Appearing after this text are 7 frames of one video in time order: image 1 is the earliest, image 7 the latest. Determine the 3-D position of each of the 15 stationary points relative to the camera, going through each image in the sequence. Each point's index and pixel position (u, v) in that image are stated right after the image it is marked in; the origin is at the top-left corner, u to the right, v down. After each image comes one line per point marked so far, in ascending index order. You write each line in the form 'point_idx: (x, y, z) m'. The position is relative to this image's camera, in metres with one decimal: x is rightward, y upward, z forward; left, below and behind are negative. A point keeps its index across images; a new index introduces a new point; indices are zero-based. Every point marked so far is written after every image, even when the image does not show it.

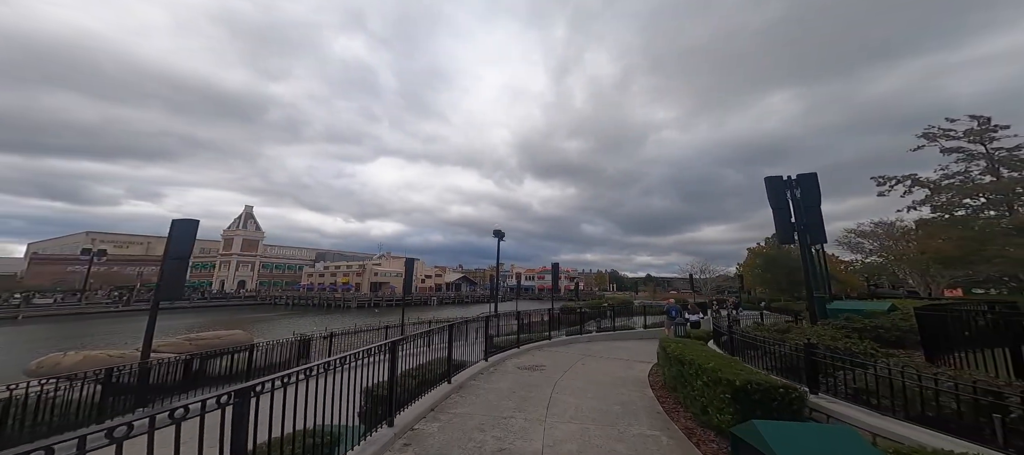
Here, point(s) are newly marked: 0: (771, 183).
0: (+6.9, +1.0, +9.2) m
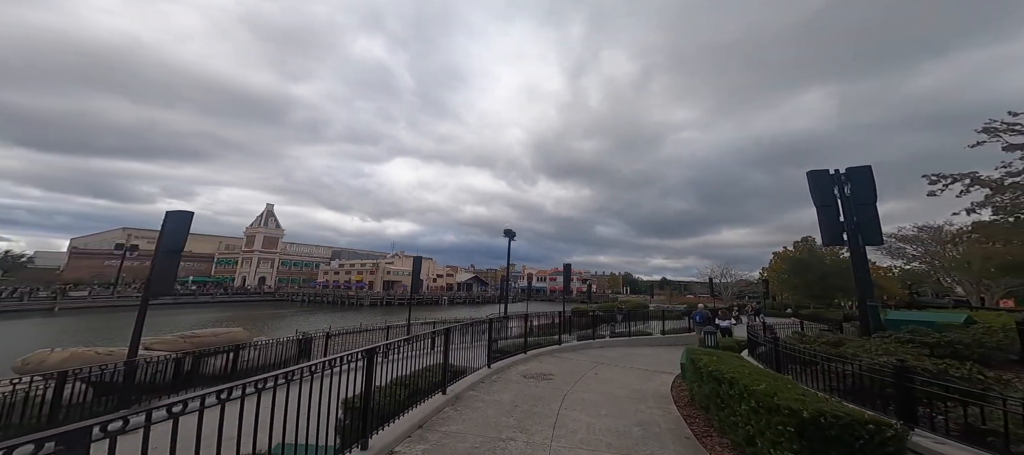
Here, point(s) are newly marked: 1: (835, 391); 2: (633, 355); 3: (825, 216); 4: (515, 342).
0: (+7.0, +1.1, +8.1) m
1: (+4.0, -2.0, +4.4) m
2: (+4.1, -4.4, +12.2) m
3: (+7.2, +0.2, +8.0) m
4: (0.0, -3.5, +10.8) m
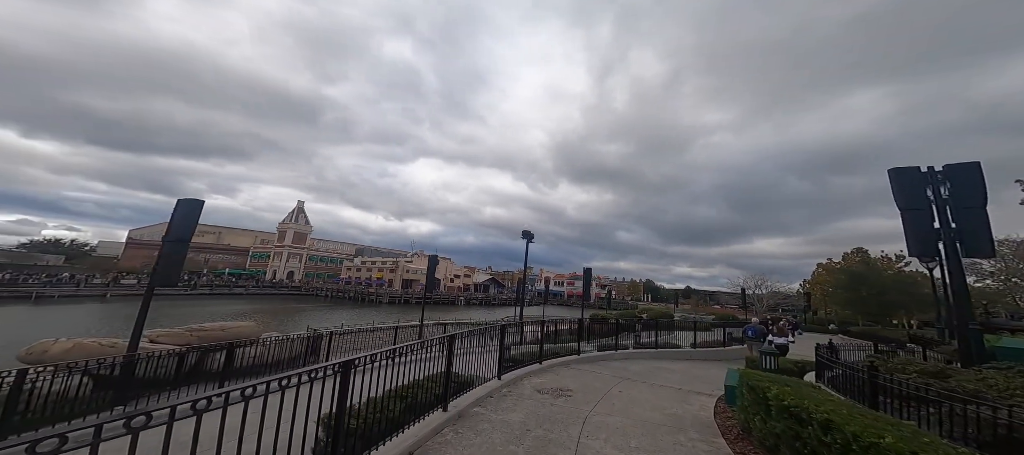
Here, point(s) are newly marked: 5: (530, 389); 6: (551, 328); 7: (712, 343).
0: (+7.4, +1.0, +6.8) m
1: (+4.1, -2.0, +3.2) m
2: (+4.6, -4.4, +11.0) m
3: (+7.5, +0.2, +6.7) m
4: (+0.4, -3.4, +9.8) m
5: (+0.3, -3.3, +7.2) m
6: (+1.3, -3.2, +11.4) m
7: (+9.7, -5.4, +16.8) m
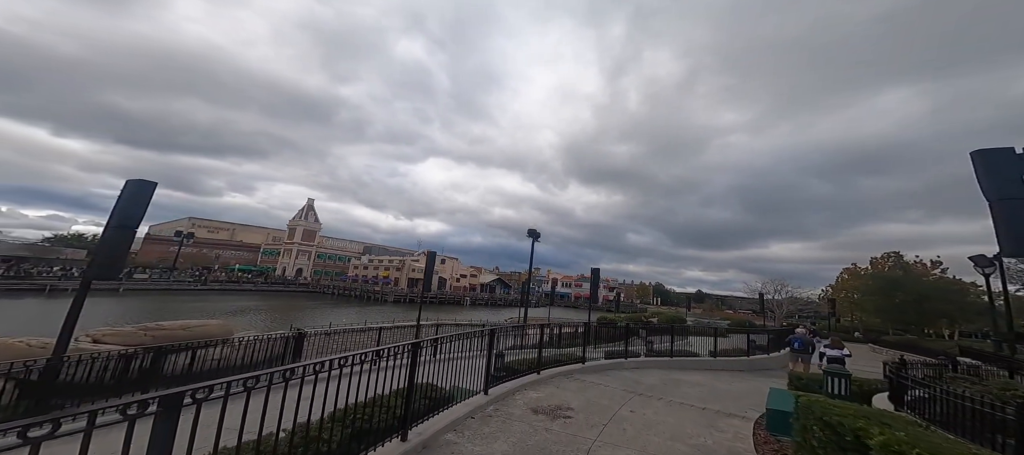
0: (+7.3, +1.2, +5.3) m
1: (+3.8, -1.8, +1.9) m
2: (+4.5, -4.2, +9.6) m
3: (+7.4, +0.3, +5.2) m
4: (+0.3, -3.1, +8.5) m
5: (+0.1, -3.0, +6.0) m
6: (+1.2, -3.0, +10.2) m
7: (+9.7, -5.3, +15.3) m
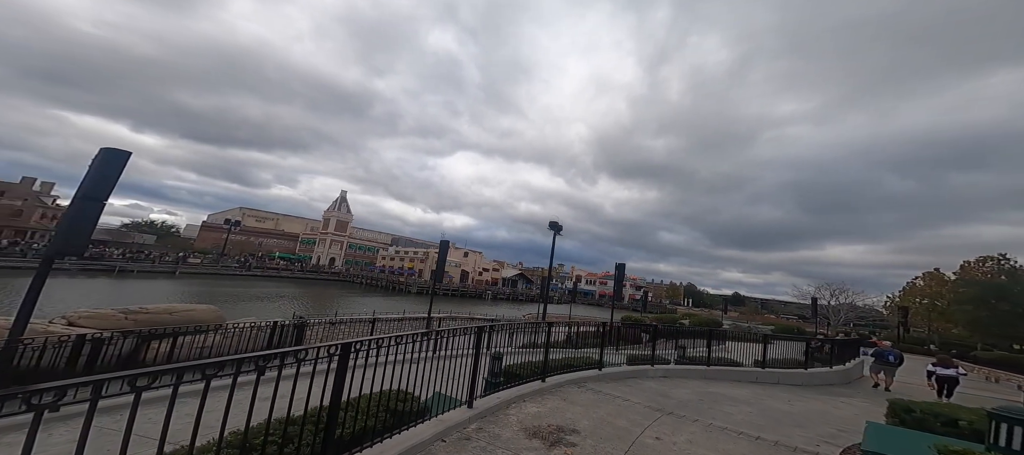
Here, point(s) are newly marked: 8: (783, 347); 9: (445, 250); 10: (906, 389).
0: (+7.1, +1.5, +3.4) m
1: (+3.4, -1.5, +0.3) m
2: (+4.6, -3.9, +8.0) m
3: (+7.2, +0.6, +3.3) m
4: (+0.4, -2.7, +7.2) m
5: (0.0, -2.6, +4.7) m
6: (+1.4, -2.6, +8.8) m
7: (+10.2, -5.0, +13.2) m
8: (+10.1, -4.4, +13.2) m
9: (-3.5, -1.3, +19.3) m
10: (+17.0, -6.9, +15.5) m
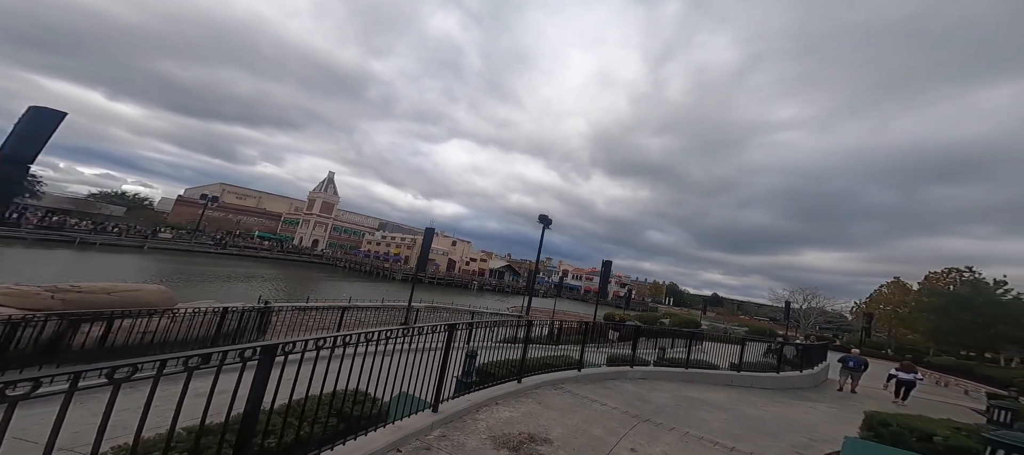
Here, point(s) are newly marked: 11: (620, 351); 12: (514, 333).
0: (+6.9, +1.2, +3.2) m
1: (+3.2, -1.7, 0.0) m
2: (+4.0, -3.9, +7.8) m
3: (+7.0, +0.3, +3.1) m
4: (-0.1, -2.6, +6.9) m
5: (-0.4, -2.5, +4.3) m
6: (+0.8, -2.4, +8.5) m
7: (+9.4, -5.2, +13.3) m
8: (+9.3, -4.6, +13.2) m
9: (-4.3, -0.6, +18.8) m
10: (+16.0, -7.4, +15.9) m
11: (+3.1, -3.6, +10.3) m
12: (+0.1, -2.3, +7.5) m
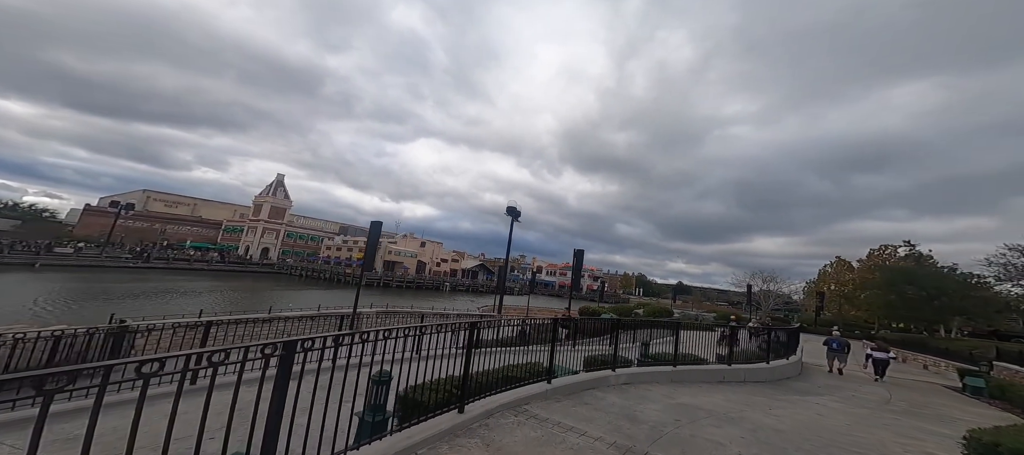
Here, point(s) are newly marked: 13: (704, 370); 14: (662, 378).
0: (+6.2, +1.9, +1.7) m
1: (+2.8, -1.0, -1.7) m
2: (+3.1, -3.3, +6.1) m
3: (+6.3, +1.1, +1.7) m
4: (-1.0, -2.1, +4.8) m
5: (-1.0, -2.1, +2.2) m
6: (-0.2, -1.9, +6.5) m
7: (+8.1, -4.3, +12.0) m
8: (+8.0, -3.7, +11.9) m
9: (-6.2, -0.3, +16.4) m
10: (+14.6, -6.2, +15.1) m
11: (+2.1, -3.0, +8.5) m
12: (-0.8, -1.8, +5.5) m
13: (+5.5, -4.0, +10.0) m
14: (+4.0, -3.9, +9.3) m
